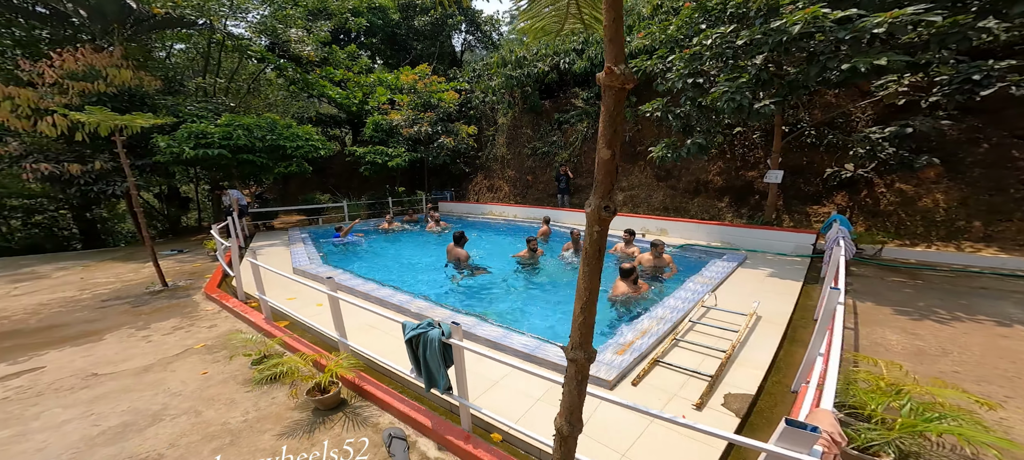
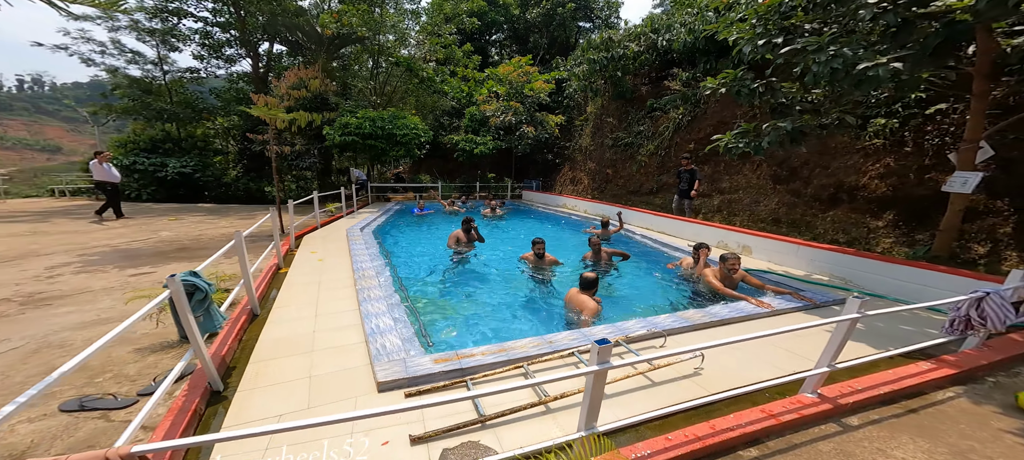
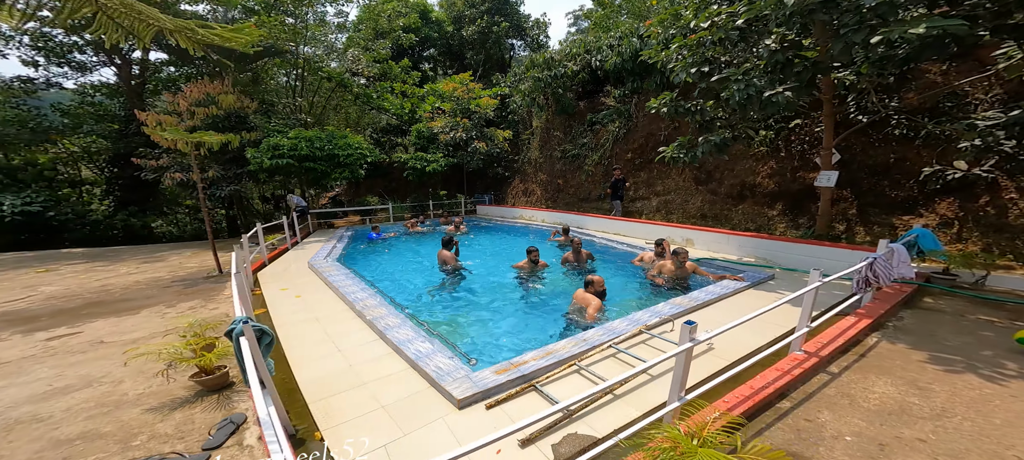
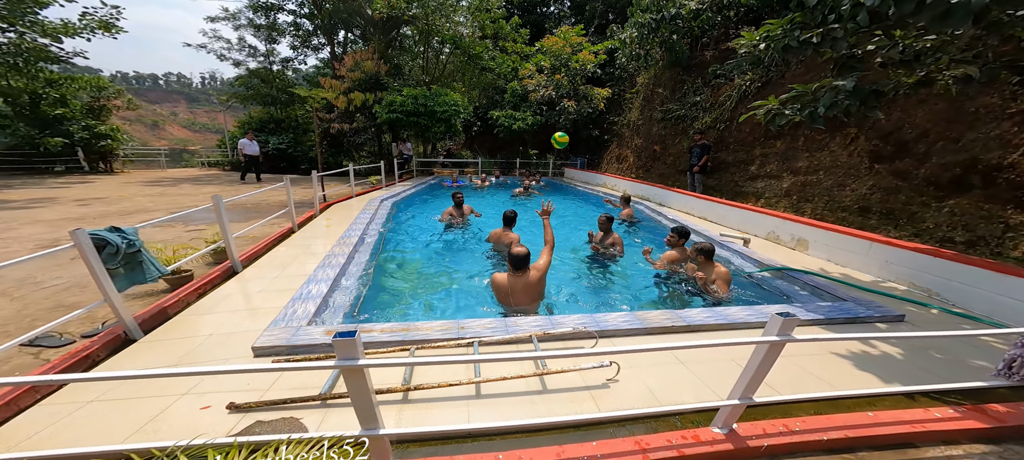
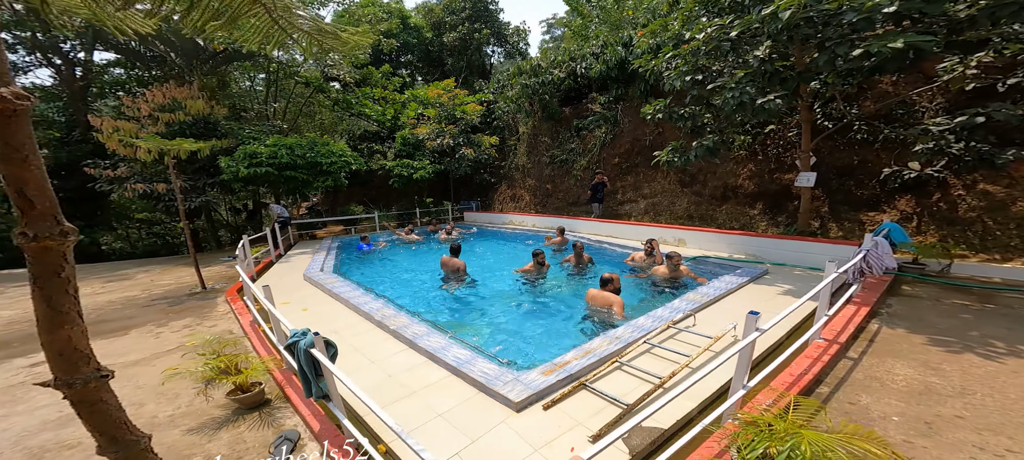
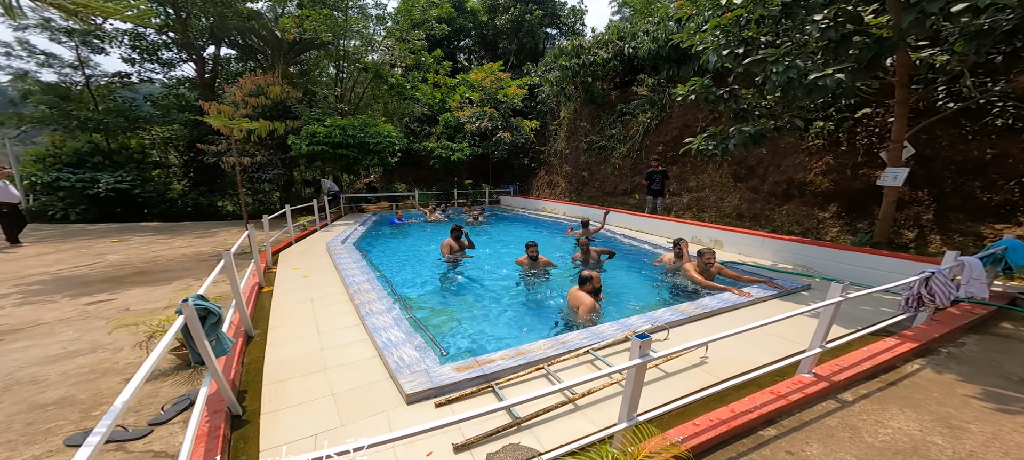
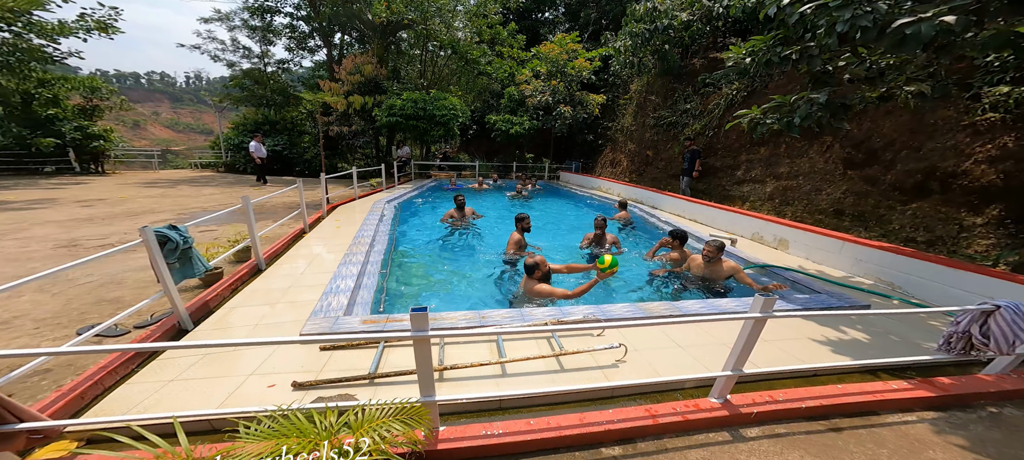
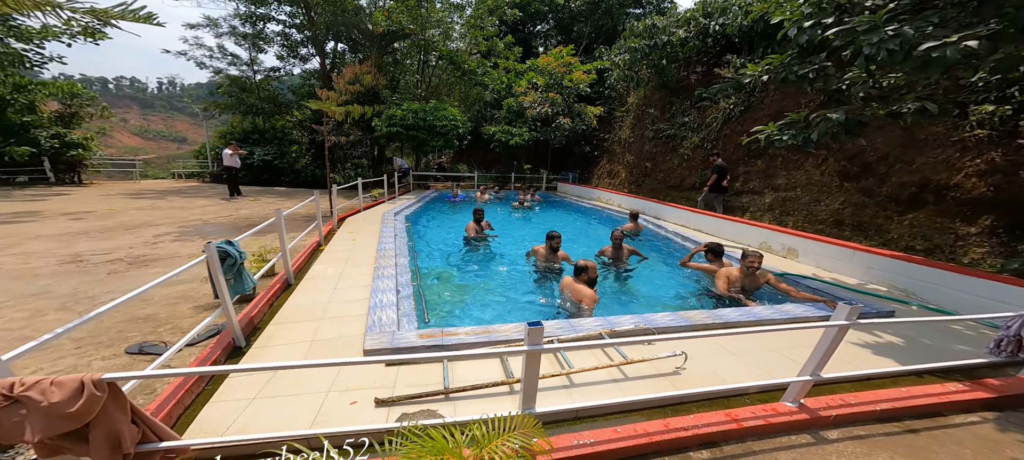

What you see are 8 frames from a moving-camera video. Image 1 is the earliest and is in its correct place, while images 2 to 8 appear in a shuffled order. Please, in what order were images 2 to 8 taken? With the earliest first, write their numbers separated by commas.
5, 3, 6, 2, 8, 7, 4
